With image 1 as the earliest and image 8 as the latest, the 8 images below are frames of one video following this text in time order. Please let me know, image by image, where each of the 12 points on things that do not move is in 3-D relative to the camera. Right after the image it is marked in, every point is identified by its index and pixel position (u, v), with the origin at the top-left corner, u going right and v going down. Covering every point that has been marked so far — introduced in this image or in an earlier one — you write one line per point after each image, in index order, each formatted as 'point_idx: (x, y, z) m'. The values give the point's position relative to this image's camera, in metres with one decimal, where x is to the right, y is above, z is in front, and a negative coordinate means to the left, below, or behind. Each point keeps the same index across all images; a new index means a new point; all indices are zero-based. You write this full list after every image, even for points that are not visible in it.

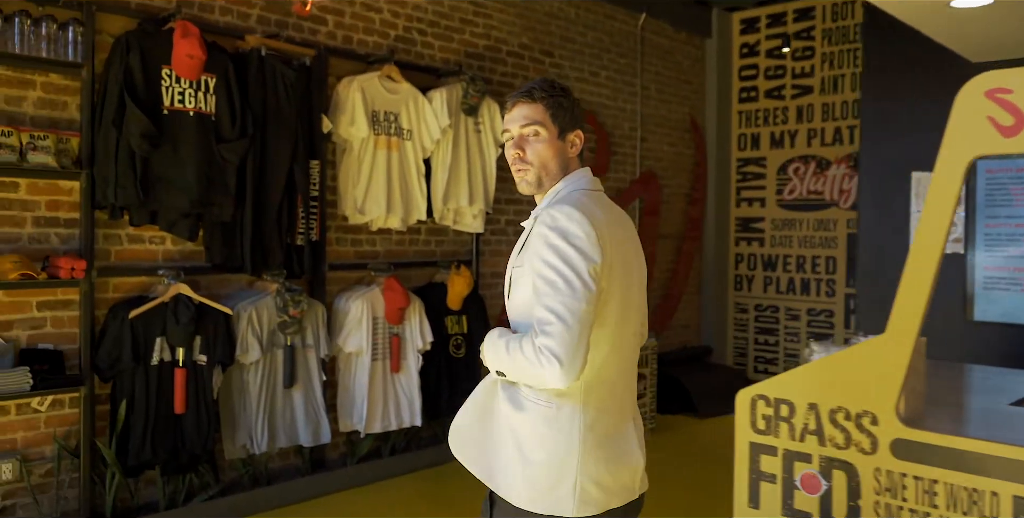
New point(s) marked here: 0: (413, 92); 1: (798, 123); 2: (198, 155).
0: (-0.5, +0.9, +4.4) m
1: (+2.3, +1.1, +6.7) m
2: (-1.3, +0.4, +3.4) m
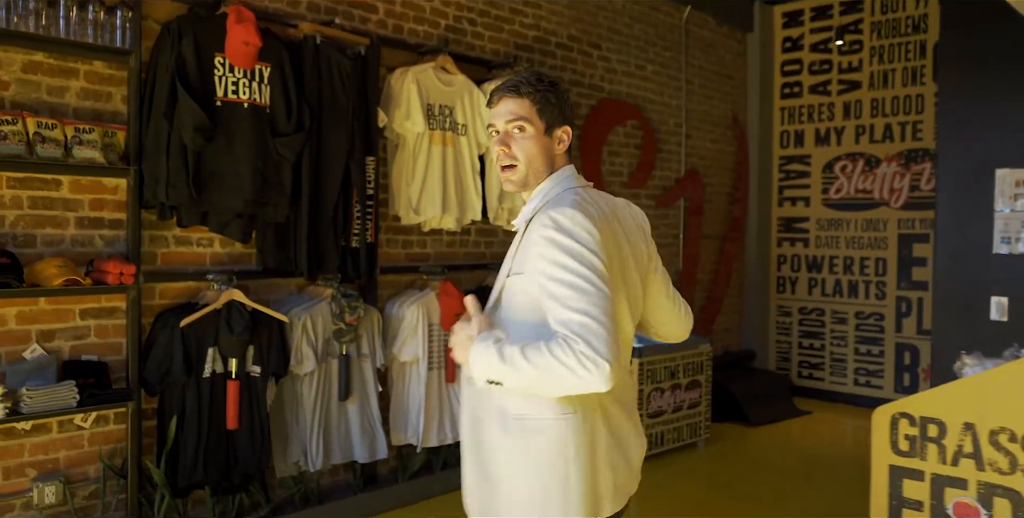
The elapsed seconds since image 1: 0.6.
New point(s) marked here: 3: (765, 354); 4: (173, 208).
0: (-0.2, +0.9, +4.1) m
1: (+2.6, +1.1, +6.5) m
2: (-1.0, +0.4, +3.2) m
3: (+2.2, -0.8, +7.0) m
4: (-1.3, +0.2, +3.1) m
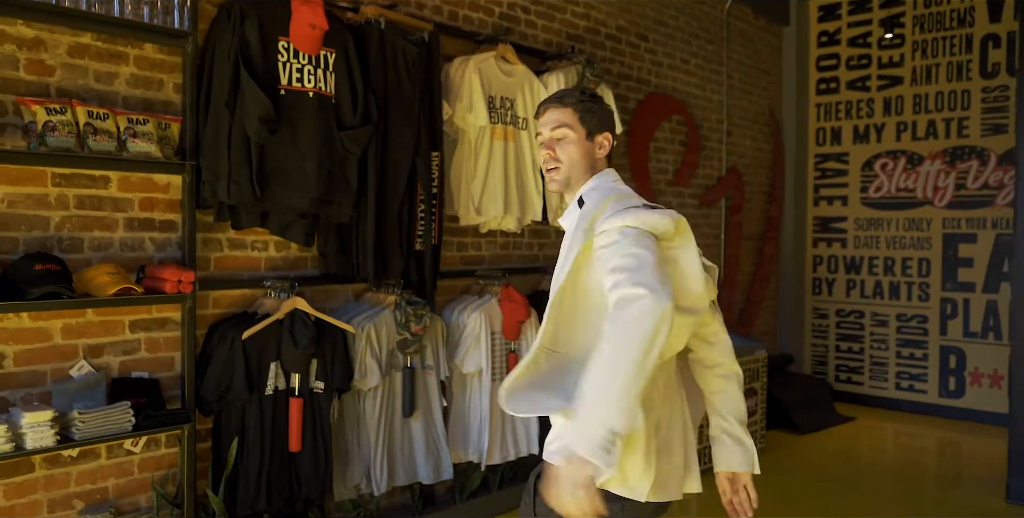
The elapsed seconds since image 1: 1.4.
0: (+0.1, +0.9, +3.8) m
1: (+2.8, +1.1, +6.3) m
2: (-0.7, +0.4, +2.9) m
3: (+2.4, -0.8, +6.8) m
4: (-1.0, +0.2, +2.8) m
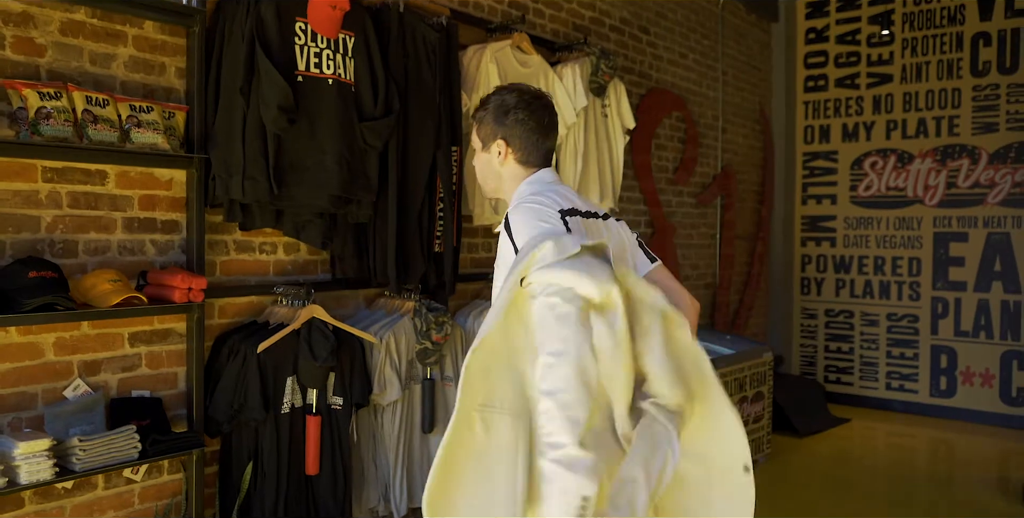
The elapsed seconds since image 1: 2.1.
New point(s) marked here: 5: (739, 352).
0: (+0.1, +0.8, +3.6) m
1: (+2.7, +1.1, +6.2) m
2: (-0.5, +0.4, +2.6) m
3: (+2.3, -0.8, +6.8) m
4: (-0.8, +0.2, +2.6) m
5: (+1.3, -0.5, +4.5) m
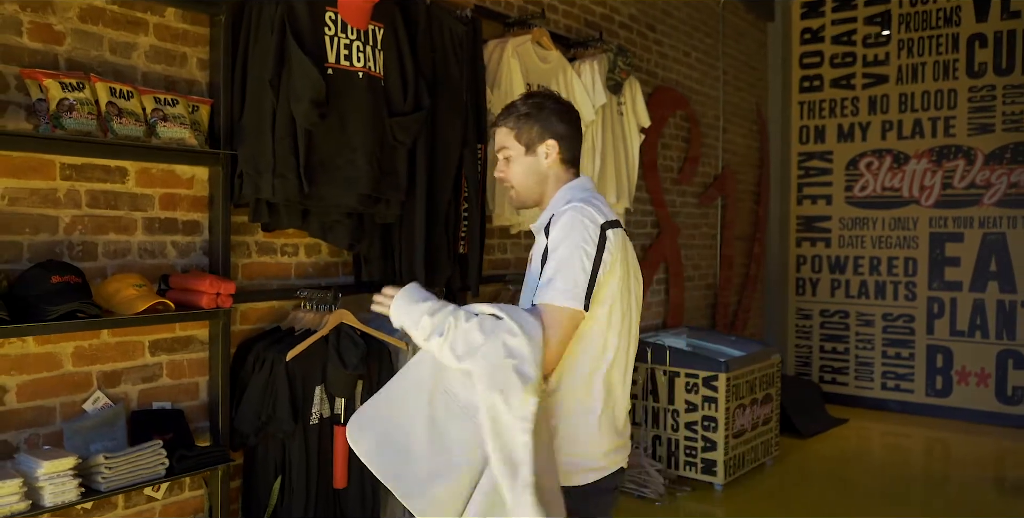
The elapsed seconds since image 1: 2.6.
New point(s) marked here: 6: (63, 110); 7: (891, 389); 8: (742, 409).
0: (+0.2, +0.8, +3.5) m
1: (+2.7, +1.1, +6.2) m
2: (-0.4, +0.4, +2.5) m
3: (+2.2, -0.8, +6.7) m
4: (-0.7, +0.2, +2.4) m
5: (+1.3, -0.5, +4.5) m
6: (-1.1, +0.4, +2.0) m
7: (+2.9, -1.0, +6.2) m
8: (+1.2, -0.8, +4.3) m
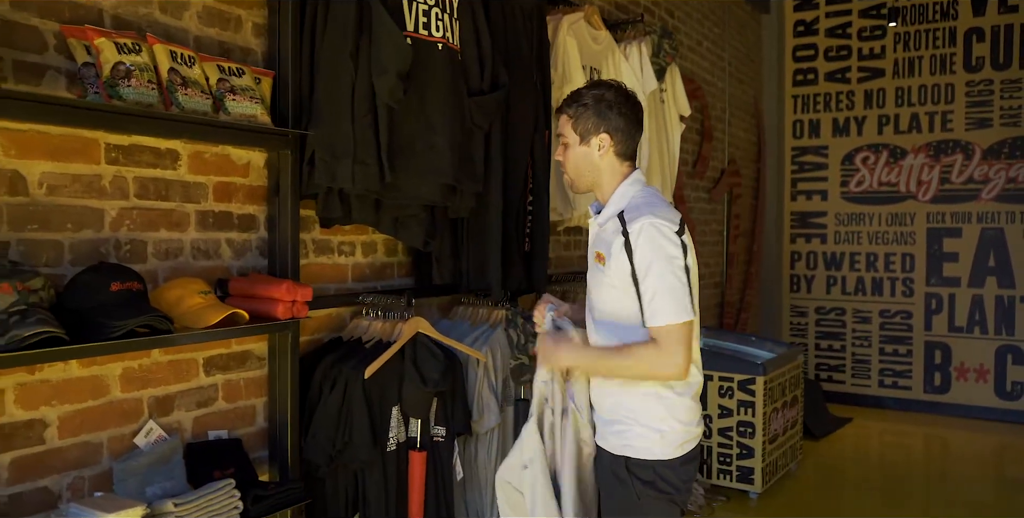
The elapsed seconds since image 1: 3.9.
0: (+0.4, +0.8, +3.2) m
1: (+2.6, +1.1, +6.1) m
2: (-0.2, +0.4, +2.2) m
3: (+2.1, -0.8, +6.6) m
4: (-0.4, +0.2, +2.1) m
5: (+1.4, -0.5, +4.3) m
6: (-0.8, +0.4, +1.6) m
7: (+2.8, -0.9, +6.1) m
8: (+1.3, -0.8, +4.1) m
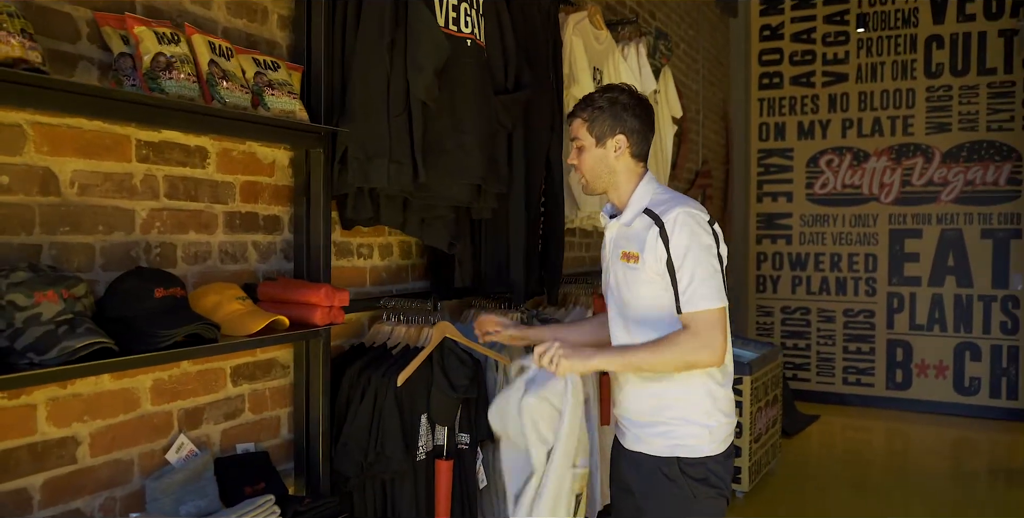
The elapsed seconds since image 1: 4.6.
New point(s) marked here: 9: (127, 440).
0: (+0.4, +0.8, +3.2) m
1: (+2.4, +1.1, +6.3) m
2: (-0.1, +0.4, +2.1) m
3: (+1.9, -0.8, +6.7) m
4: (-0.3, +0.1, +2.0) m
5: (+1.3, -0.5, +4.3) m
6: (-0.6, +0.3, +1.5) m
7: (+2.6, -1.0, +6.3) m
8: (+1.3, -0.8, +4.2) m
9: (-0.7, -0.3, +1.6) m
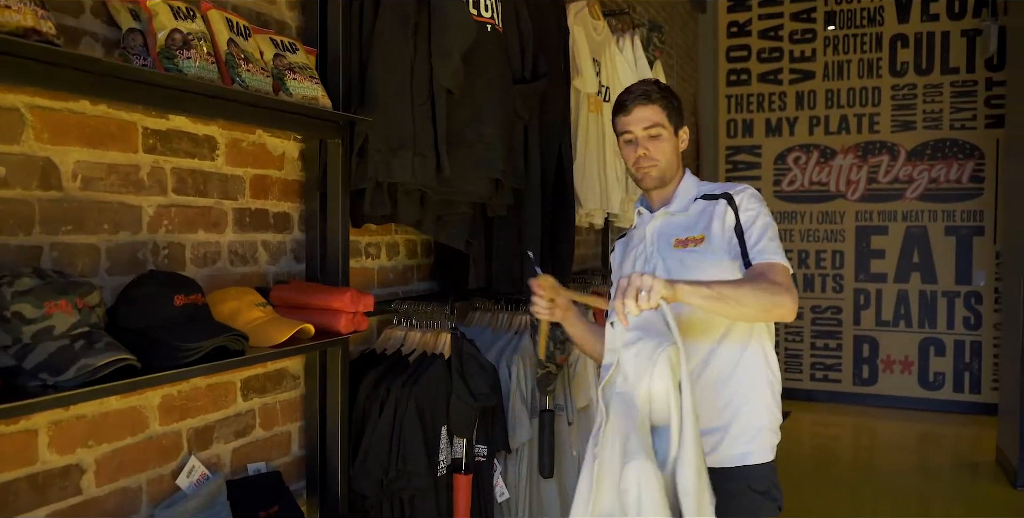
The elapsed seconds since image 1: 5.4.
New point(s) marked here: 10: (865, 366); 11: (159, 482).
0: (+0.4, +0.8, +3.1) m
1: (+2.2, +1.1, +6.3) m
2: (0.0, +0.4, +2.0) m
3: (+1.6, -0.8, +6.7) m
4: (-0.3, +0.1, +1.8) m
5: (+1.2, -0.5, +4.3) m
6: (-0.5, +0.3, +1.3) m
7: (+2.4, -0.9, +6.3) m
8: (+1.2, -0.8, +4.1) m
9: (-0.6, -0.4, +1.4) m
10: (+2.7, -0.8, +6.2) m
11: (-0.6, -0.4, +1.5) m
